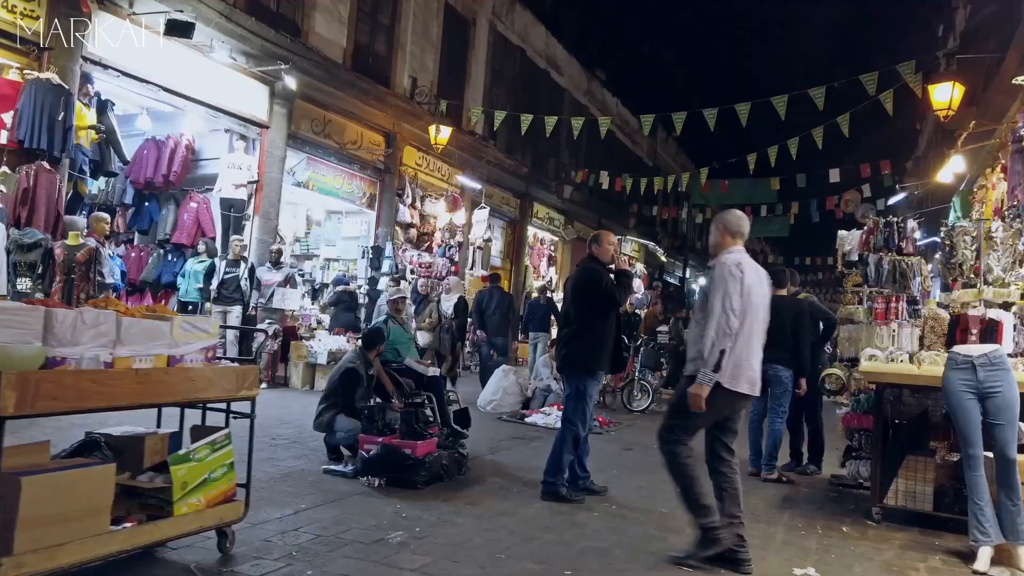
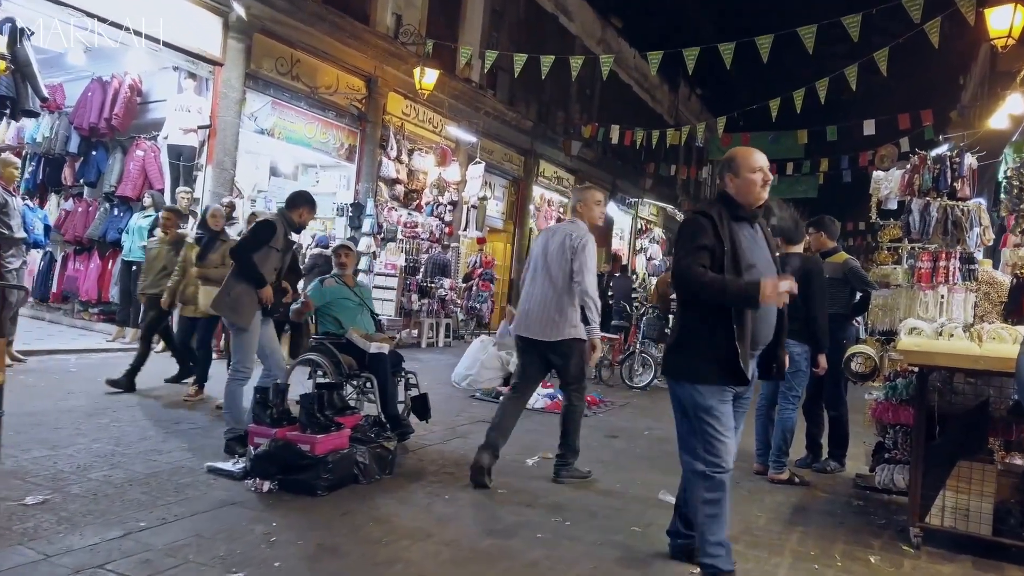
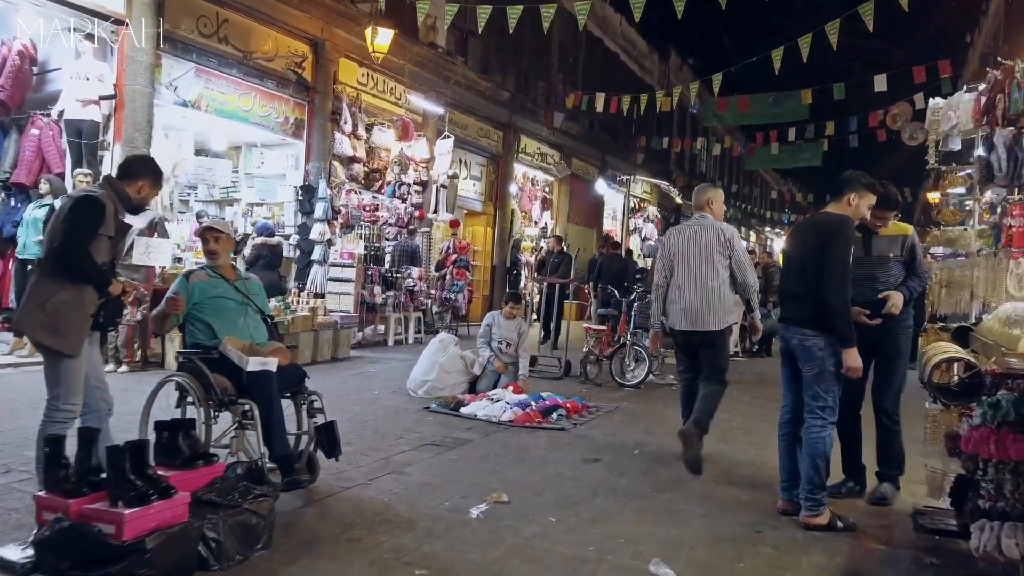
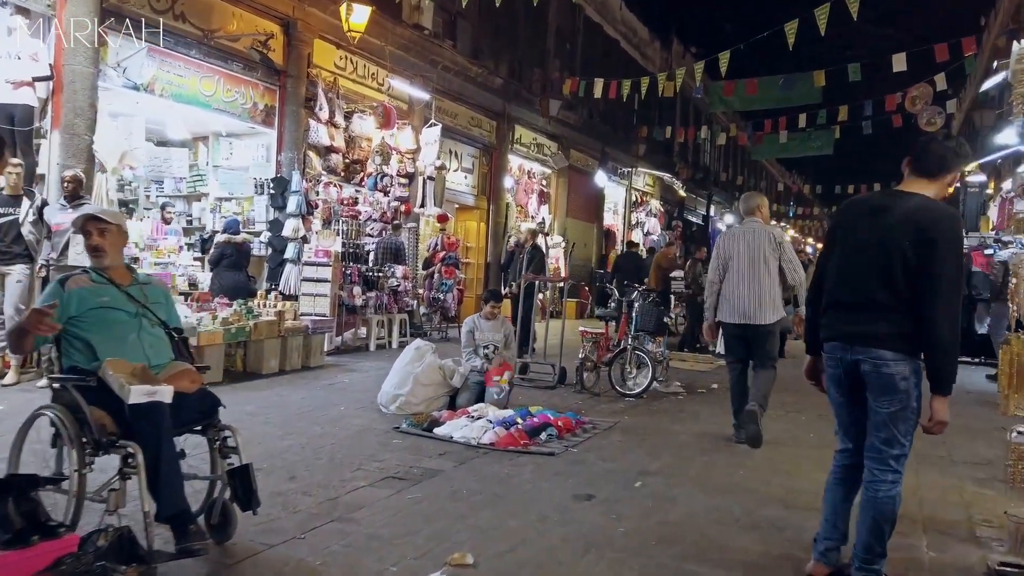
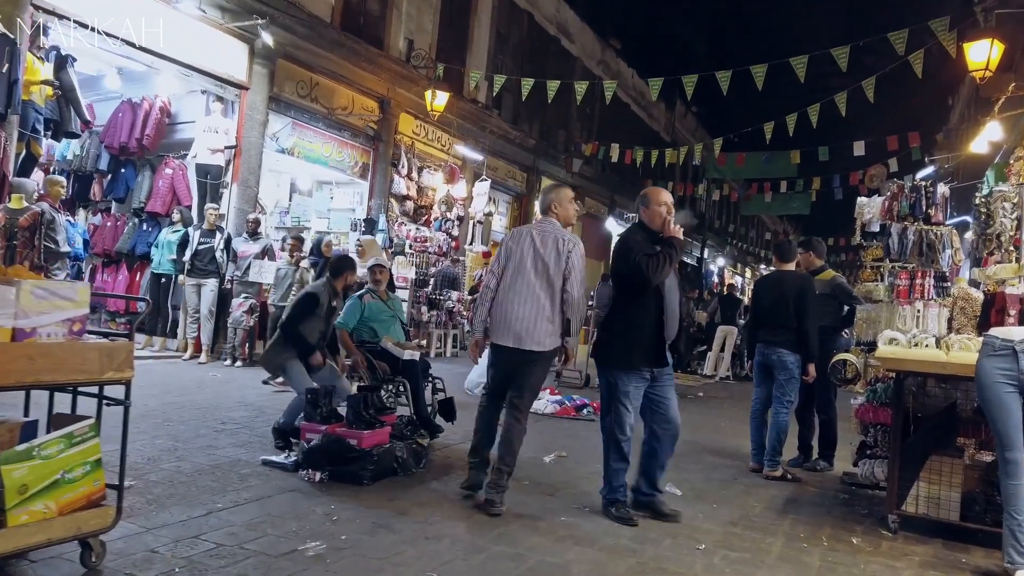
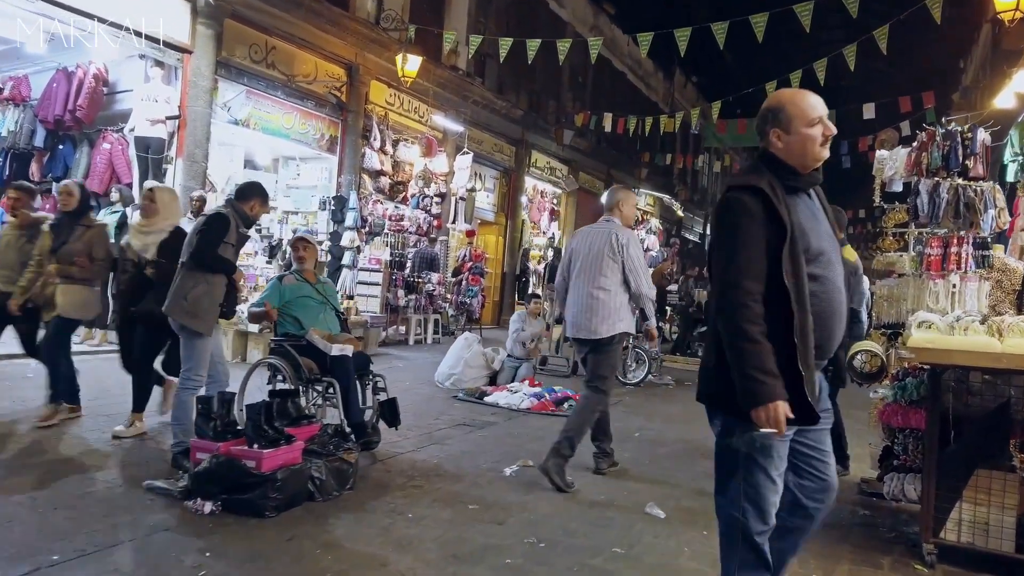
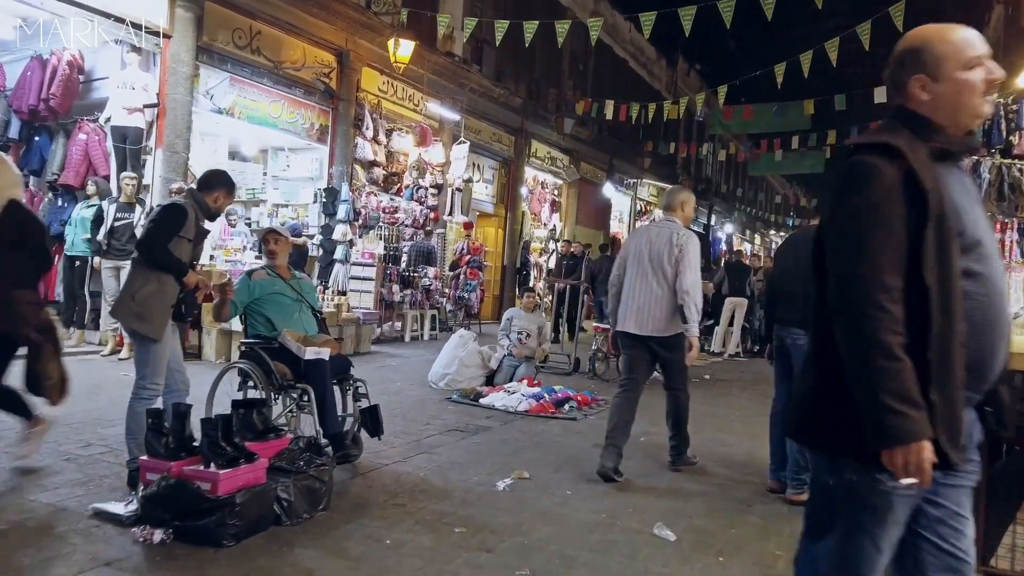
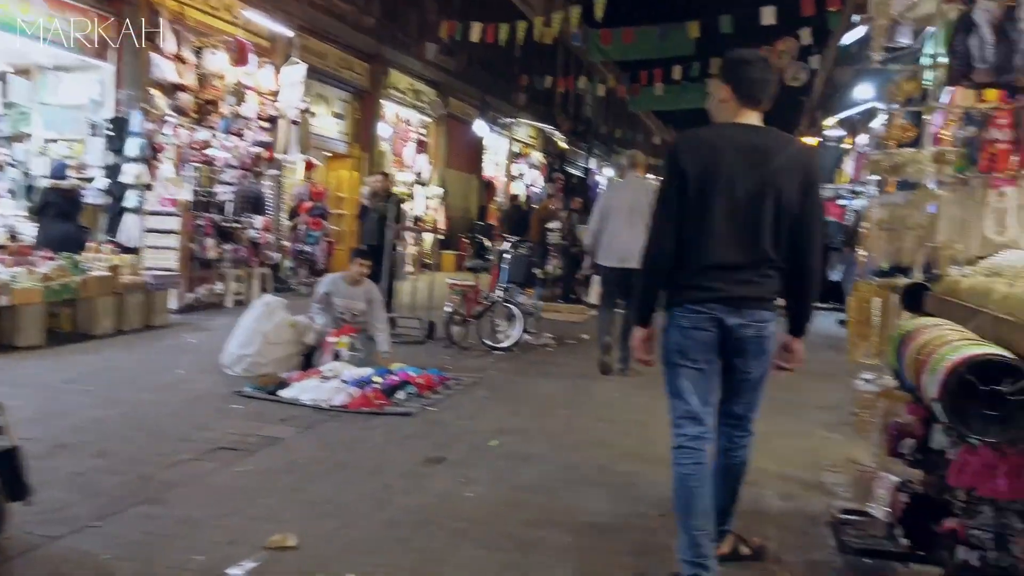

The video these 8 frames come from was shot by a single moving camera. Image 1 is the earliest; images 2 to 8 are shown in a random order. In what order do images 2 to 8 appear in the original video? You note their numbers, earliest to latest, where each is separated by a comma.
5, 2, 6, 7, 3, 4, 8
